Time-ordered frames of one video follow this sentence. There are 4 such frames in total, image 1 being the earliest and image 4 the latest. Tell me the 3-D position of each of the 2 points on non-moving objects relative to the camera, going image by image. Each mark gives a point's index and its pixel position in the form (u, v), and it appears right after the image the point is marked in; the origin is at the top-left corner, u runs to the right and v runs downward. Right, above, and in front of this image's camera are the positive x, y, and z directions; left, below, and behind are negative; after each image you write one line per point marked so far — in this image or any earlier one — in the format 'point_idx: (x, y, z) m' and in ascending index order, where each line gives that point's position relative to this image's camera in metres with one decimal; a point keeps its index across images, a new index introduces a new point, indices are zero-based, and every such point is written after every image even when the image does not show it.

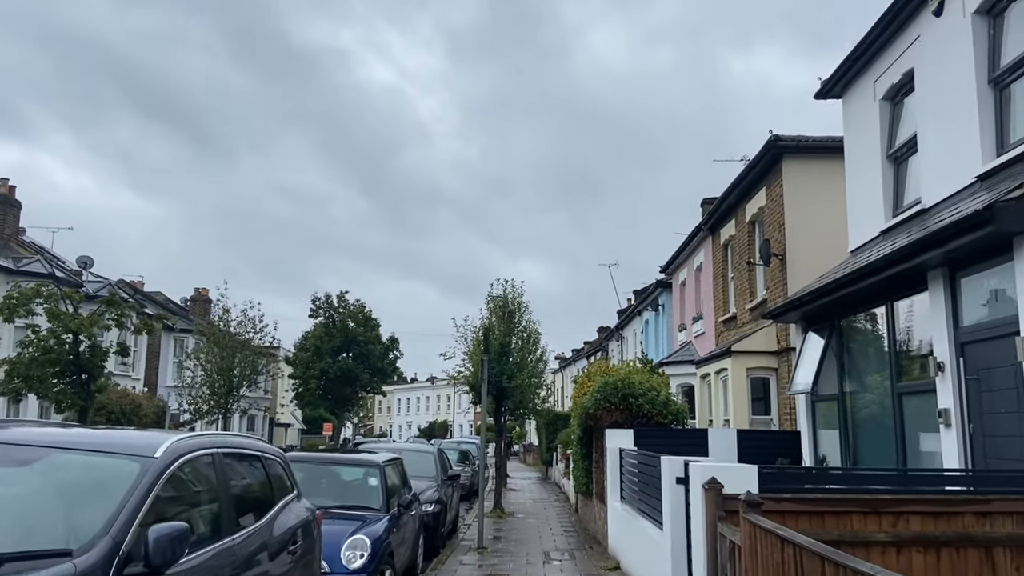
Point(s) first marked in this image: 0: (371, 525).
0: (-1.4, -2.3, +7.9) m
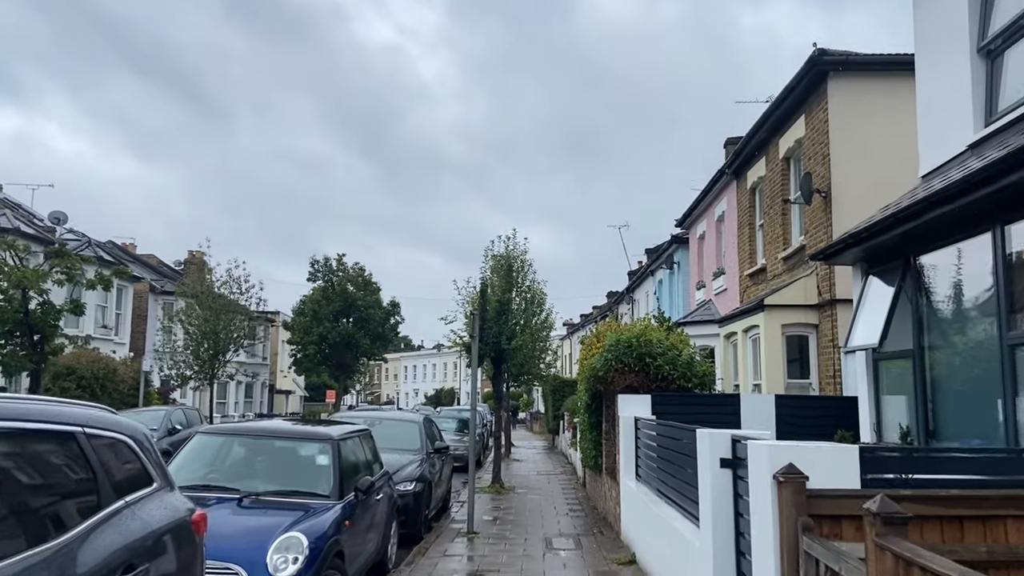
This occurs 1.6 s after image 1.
0: (-1.5, -1.7, +6.1) m
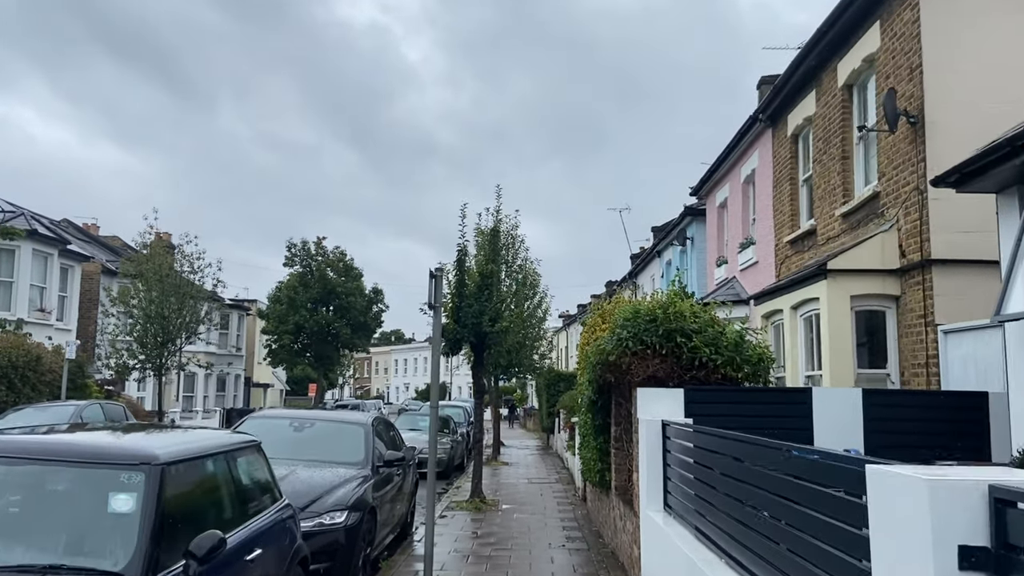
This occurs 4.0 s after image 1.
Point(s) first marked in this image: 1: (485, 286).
0: (-1.7, -1.3, +3.1) m
1: (-0.4, 0.0, +13.3) m
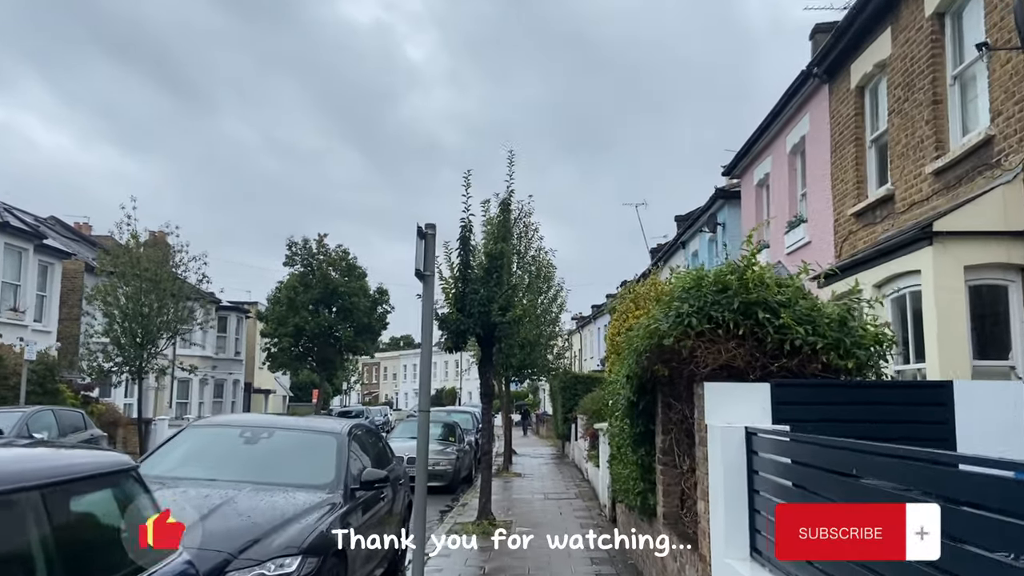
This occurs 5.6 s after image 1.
0: (-1.6, -1.0, +1.2) m
1: (-0.3, +0.3, +11.3) m
